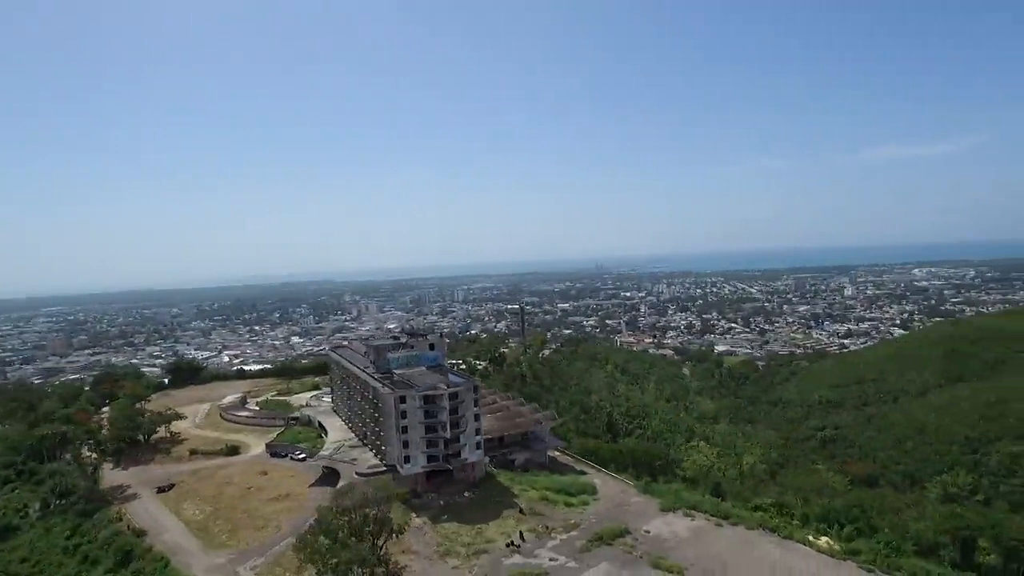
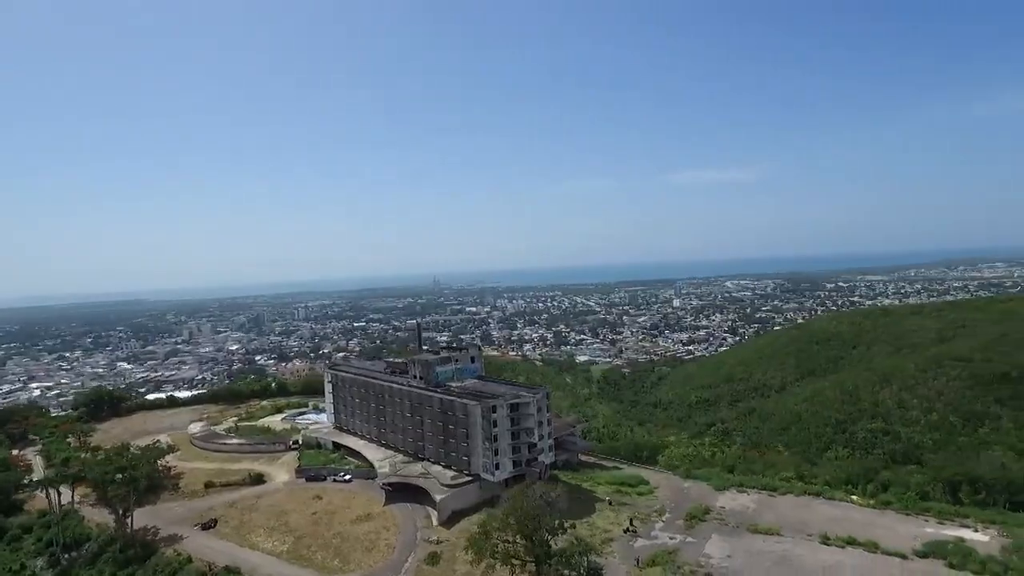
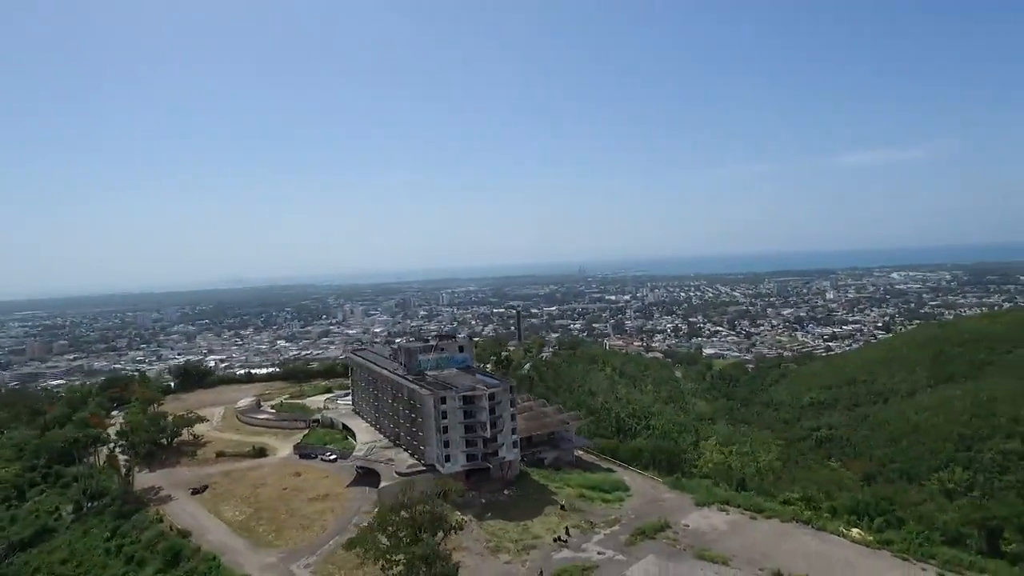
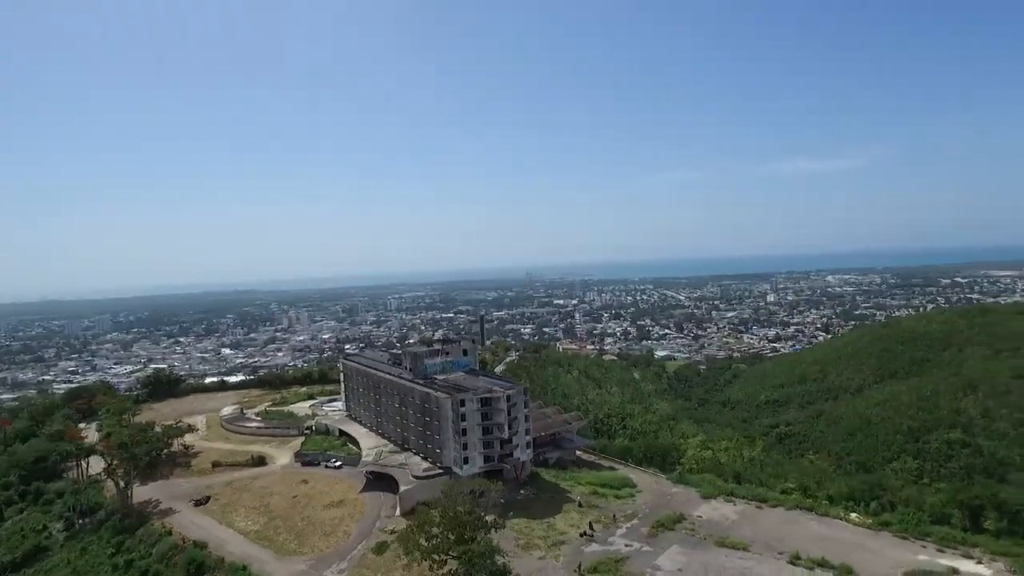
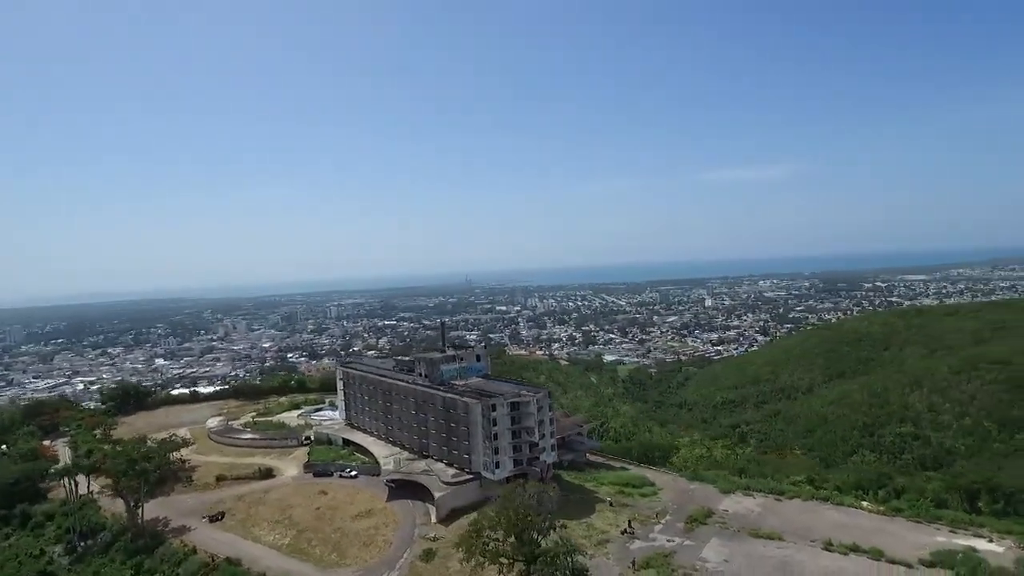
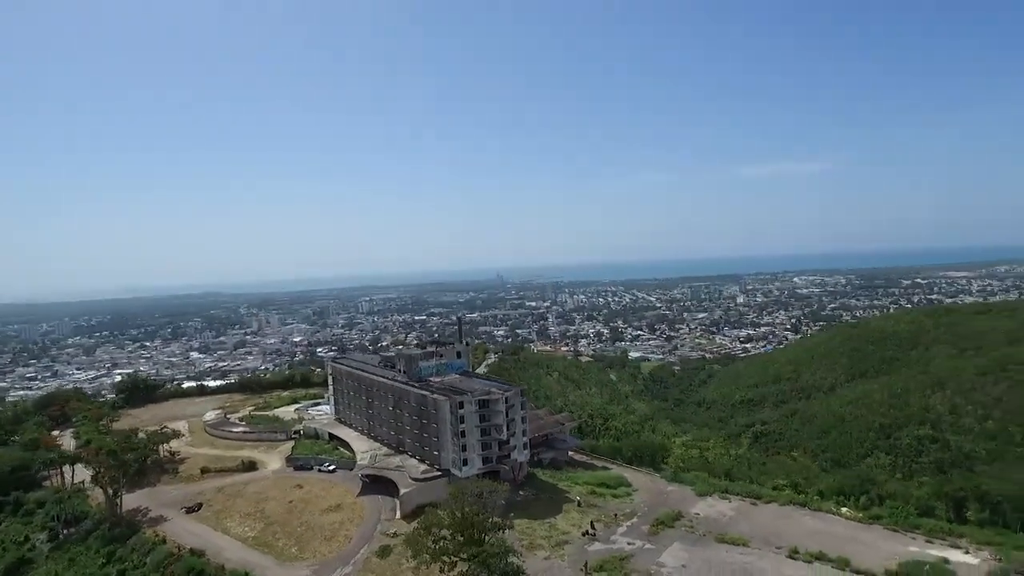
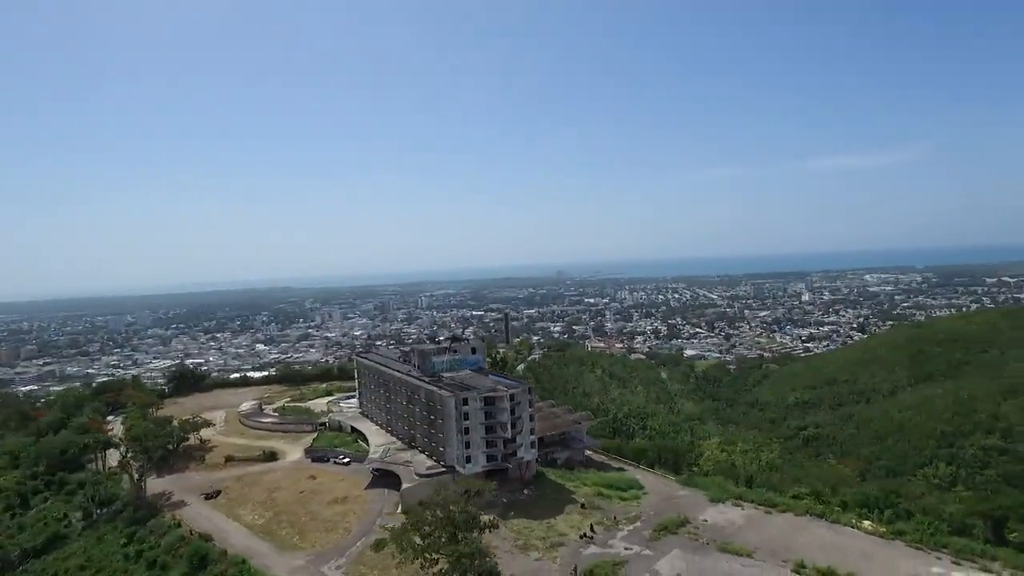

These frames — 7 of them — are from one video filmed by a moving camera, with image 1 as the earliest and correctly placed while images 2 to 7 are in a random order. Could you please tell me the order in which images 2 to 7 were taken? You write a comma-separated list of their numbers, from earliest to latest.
3, 7, 4, 6, 5, 2
